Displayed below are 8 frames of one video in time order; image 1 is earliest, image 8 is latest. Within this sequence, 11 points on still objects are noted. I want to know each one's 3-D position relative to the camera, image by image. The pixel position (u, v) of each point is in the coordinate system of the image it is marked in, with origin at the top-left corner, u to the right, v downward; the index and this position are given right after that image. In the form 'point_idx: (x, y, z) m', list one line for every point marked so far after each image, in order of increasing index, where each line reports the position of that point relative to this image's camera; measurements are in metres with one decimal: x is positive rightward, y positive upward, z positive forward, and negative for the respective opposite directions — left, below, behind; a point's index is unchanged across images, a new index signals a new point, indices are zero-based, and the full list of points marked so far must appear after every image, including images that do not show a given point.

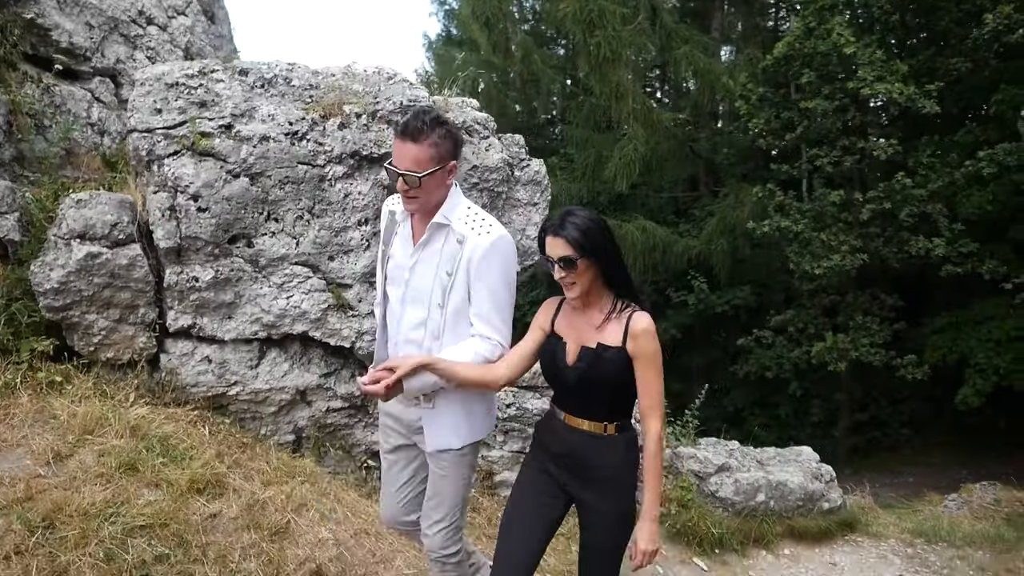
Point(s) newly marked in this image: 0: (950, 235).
0: (+6.4, +0.8, +11.4) m
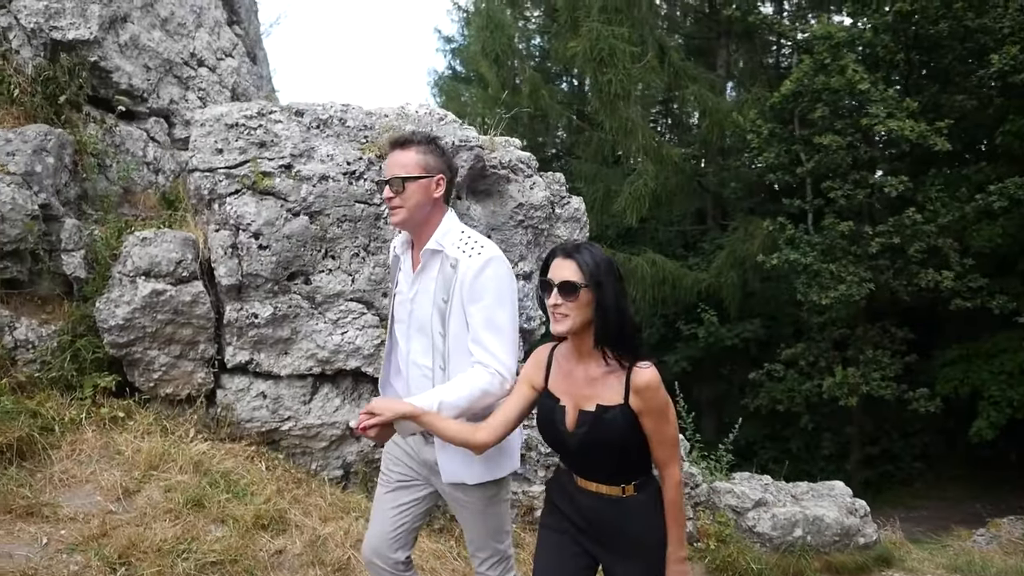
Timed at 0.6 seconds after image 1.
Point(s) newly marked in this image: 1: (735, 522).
0: (+6.7, +0.3, +11.5) m
1: (+1.7, -1.8, +5.9) m
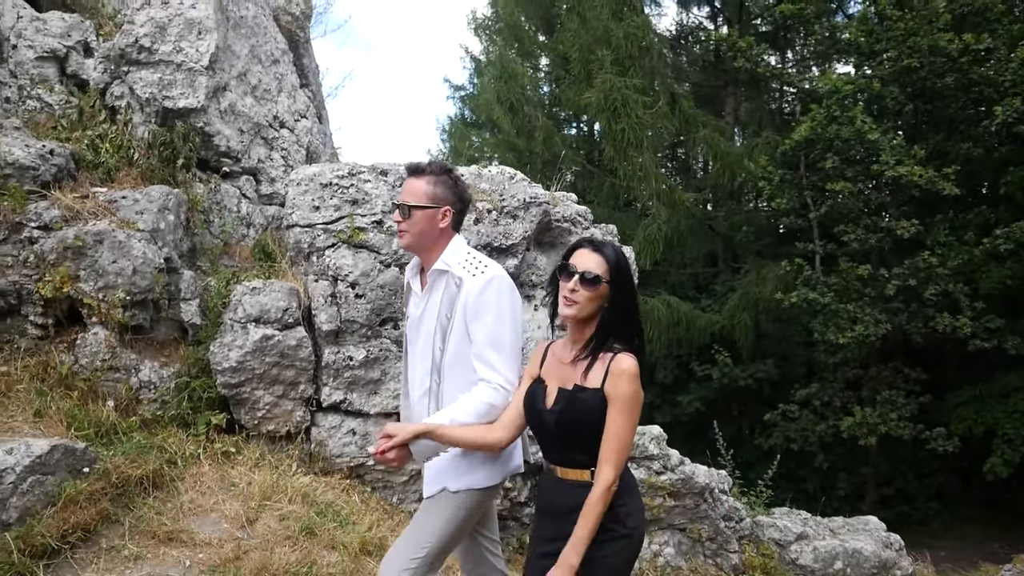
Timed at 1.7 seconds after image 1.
0: (+7.1, -0.3, +12.0) m
1: (+2.2, -2.2, +6.2) m
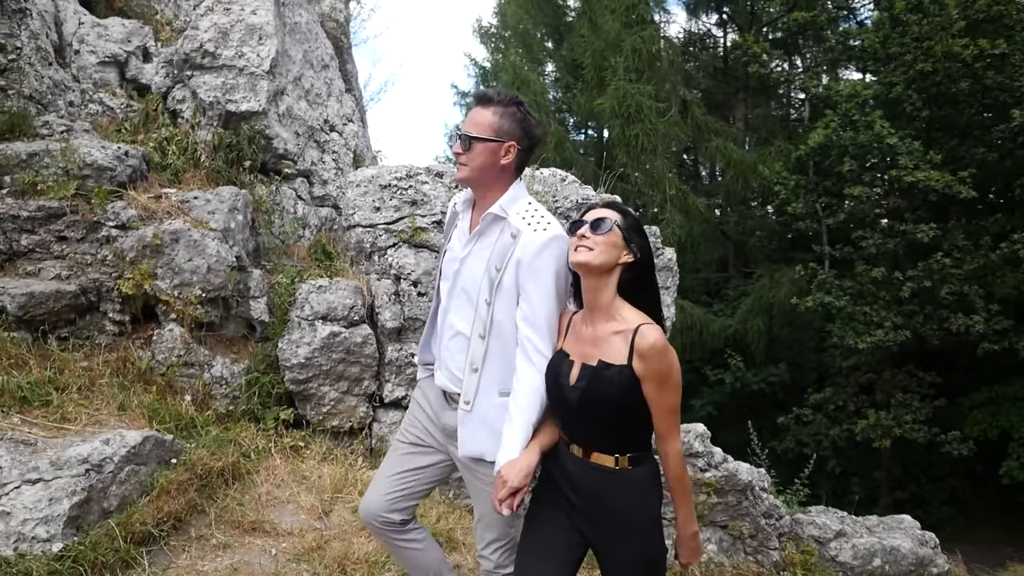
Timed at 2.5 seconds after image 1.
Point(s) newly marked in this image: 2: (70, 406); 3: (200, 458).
0: (+7.5, -0.4, +12.1) m
1: (+2.6, -2.2, +6.3) m
2: (-2.2, -0.6, +3.8) m
3: (-1.6, -0.9, +3.9) m
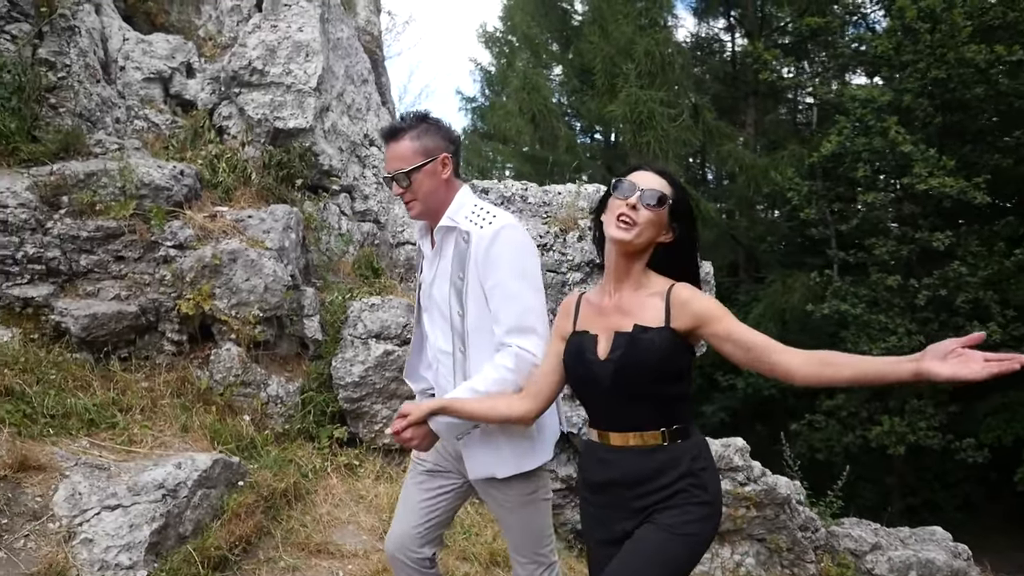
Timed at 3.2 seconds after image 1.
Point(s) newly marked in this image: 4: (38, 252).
0: (+7.8, -0.5, +12.1) m
1: (+2.9, -2.3, +6.3) m
2: (-1.9, -0.7, +3.9) m
3: (-1.3, -1.0, +4.0) m
4: (-2.6, +0.2, +4.2) m
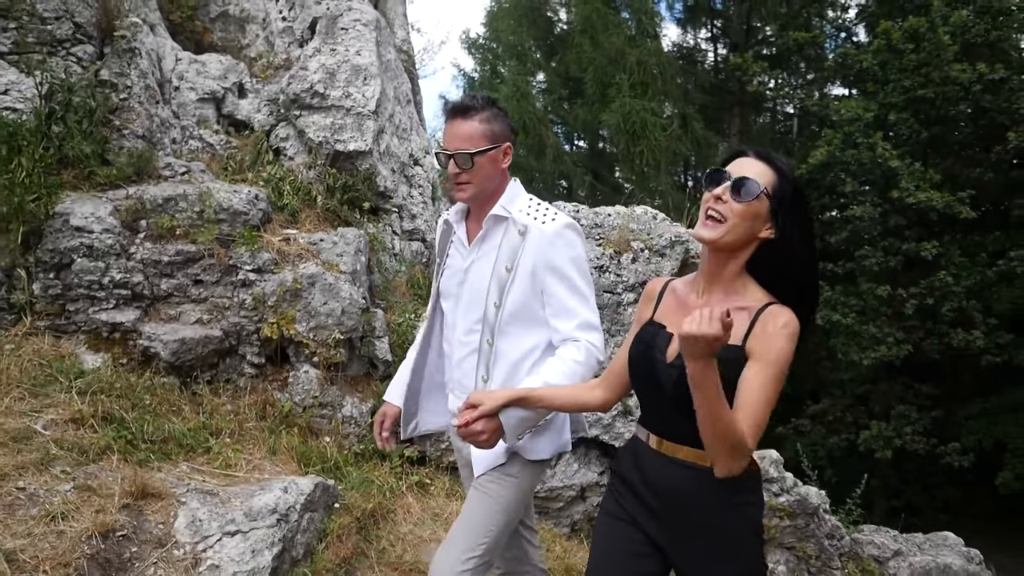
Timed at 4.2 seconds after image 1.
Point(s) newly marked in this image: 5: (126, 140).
0: (+8.0, -0.7, +12.5) m
1: (+3.2, -2.4, +6.6) m
2: (-1.5, -0.8, +3.9) m
3: (-0.8, -1.1, +4.0) m
4: (-2.1, +0.1, +4.2) m
5: (-2.5, +1.0, +5.0) m
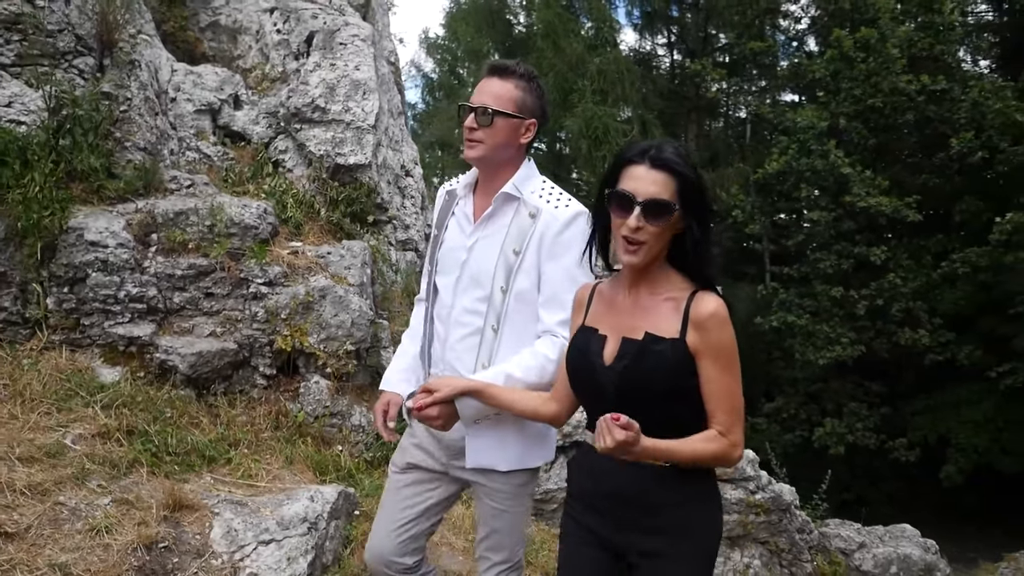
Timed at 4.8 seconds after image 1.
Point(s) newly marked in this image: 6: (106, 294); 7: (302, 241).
0: (+7.5, -0.7, +13.2) m
1: (+3.1, -2.5, +7.0) m
2: (-1.4, -0.9, +4.0) m
3: (-0.8, -1.2, +4.2) m
4: (-2.1, 0.0, +4.3) m
5: (-2.5, +0.9, +5.0) m
6: (-2.2, 0.0, +4.2) m
7: (-1.4, +0.3, +5.0) m
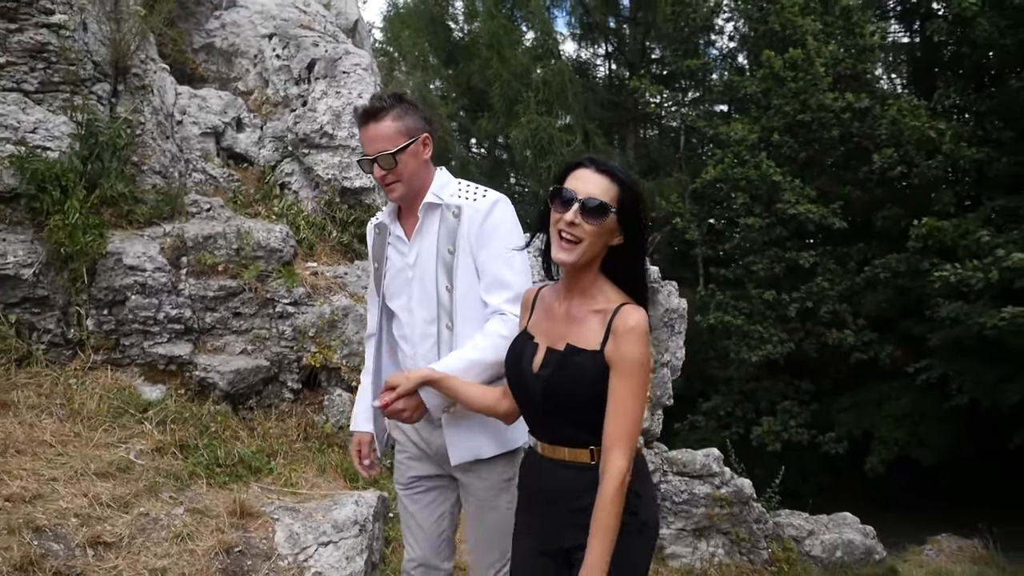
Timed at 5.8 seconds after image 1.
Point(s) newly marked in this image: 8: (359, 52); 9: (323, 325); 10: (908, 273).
0: (+6.7, -0.8, +14.3) m
1: (+3.0, -2.6, +7.7) m
2: (-1.3, -1.0, +4.3) m
3: (-0.7, -1.3, +4.5) m
4: (-2.0, -0.1, +4.5) m
5: (-2.5, +0.8, +5.2) m
6: (-2.1, -0.2, +4.4) m
7: (-1.4, +0.2, +5.3) m
8: (-1.3, +2.0, +6.5) m
9: (-1.2, -0.2, +4.8) m
10: (+7.1, +0.2, +13.5) m
